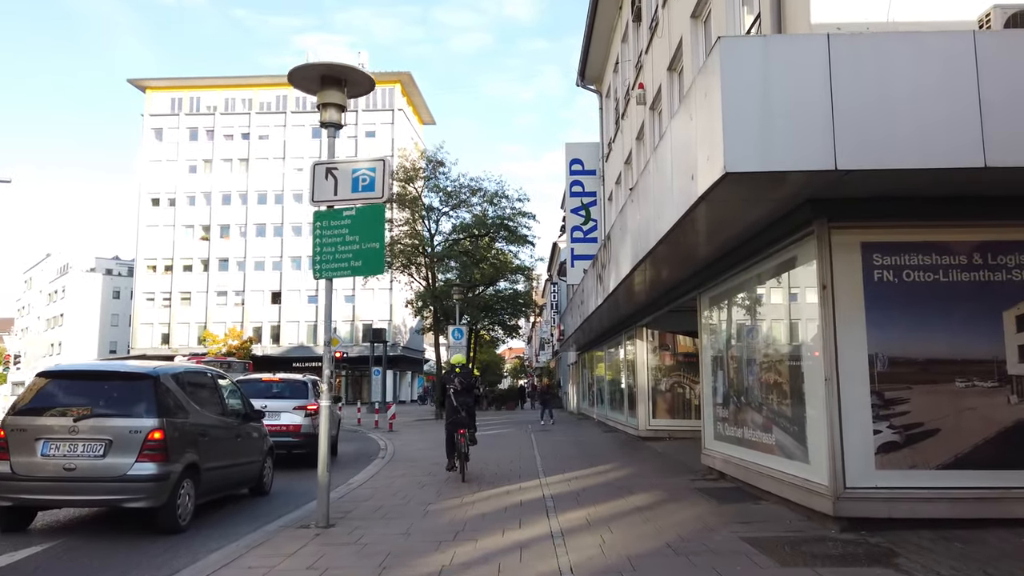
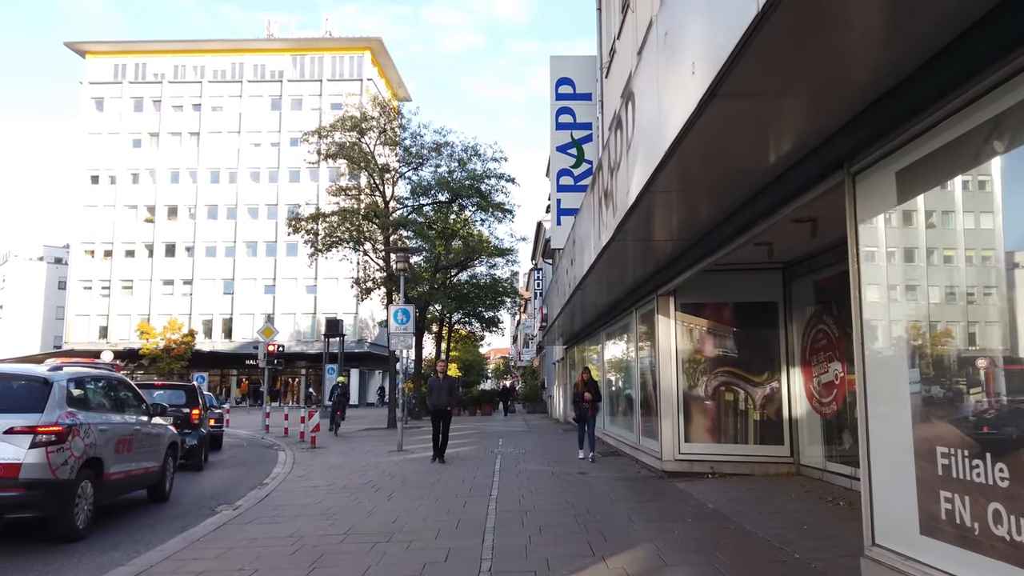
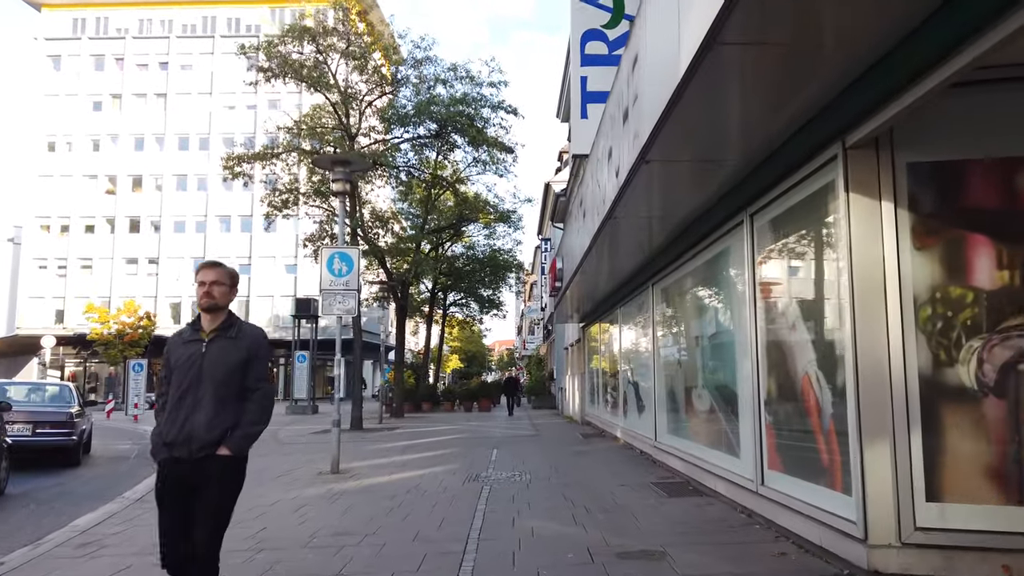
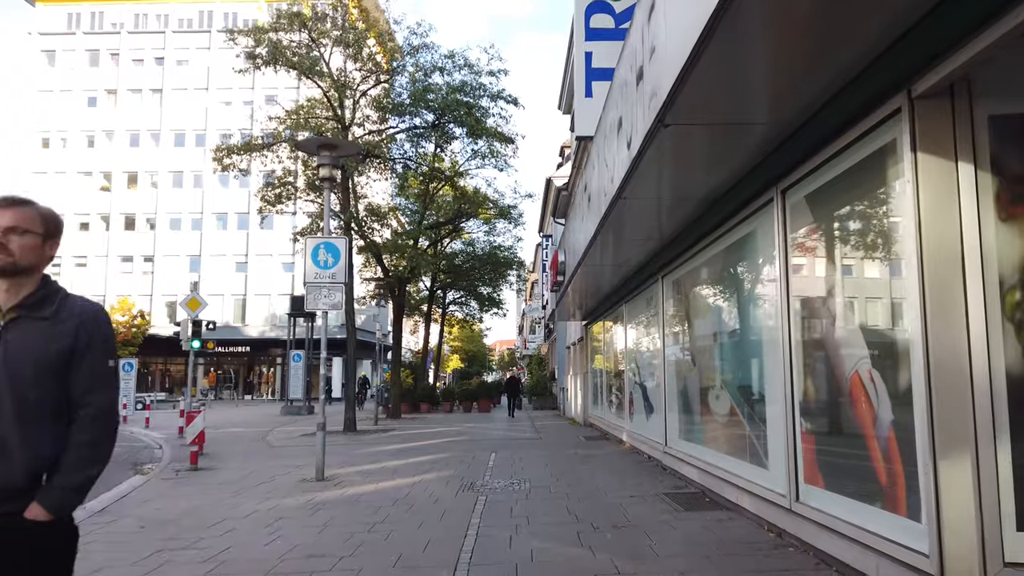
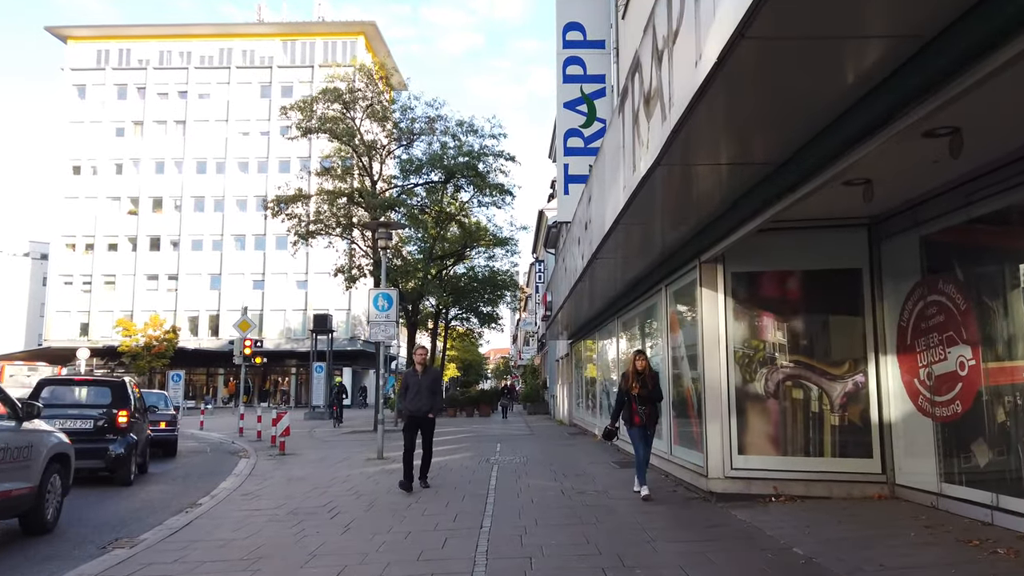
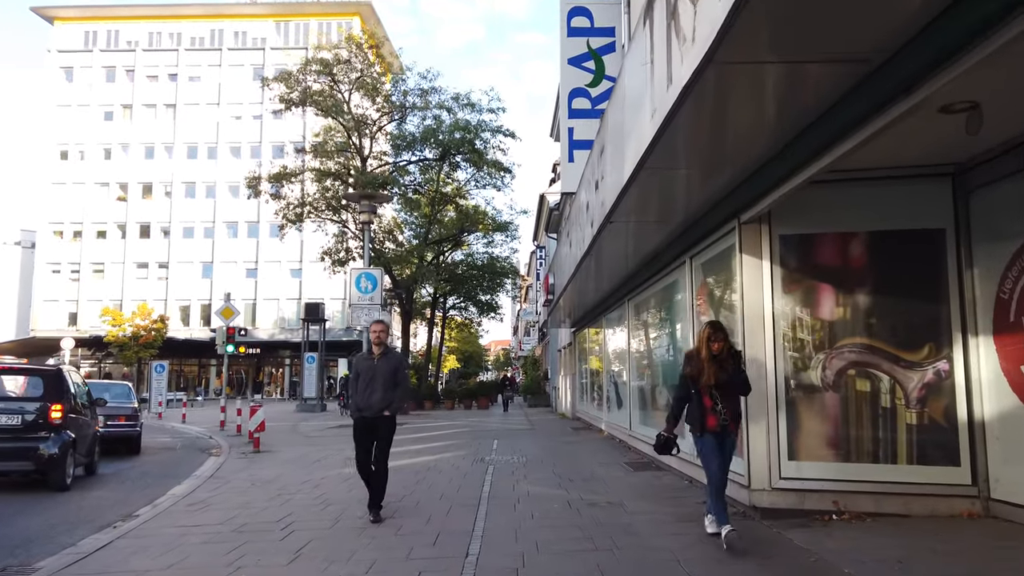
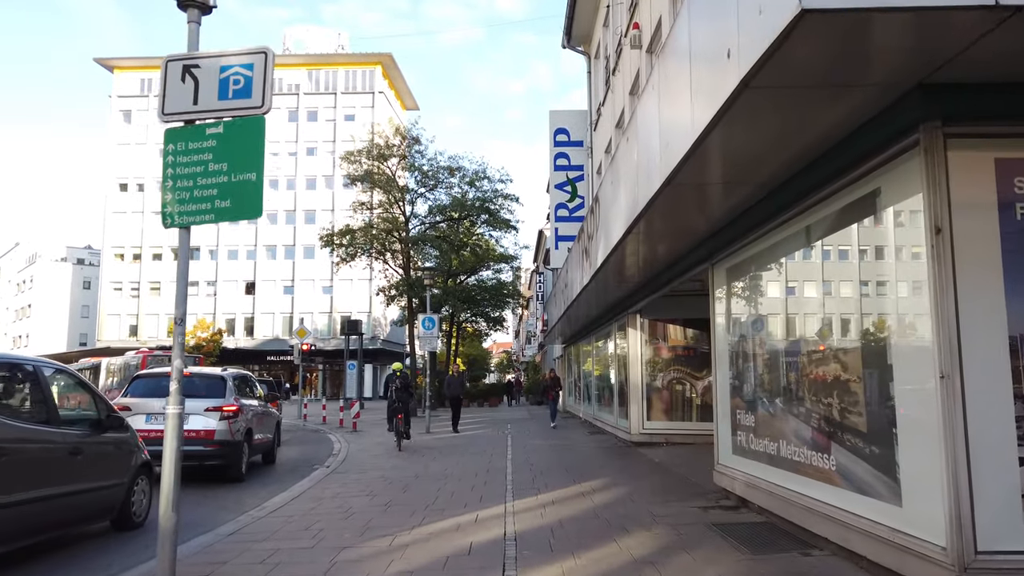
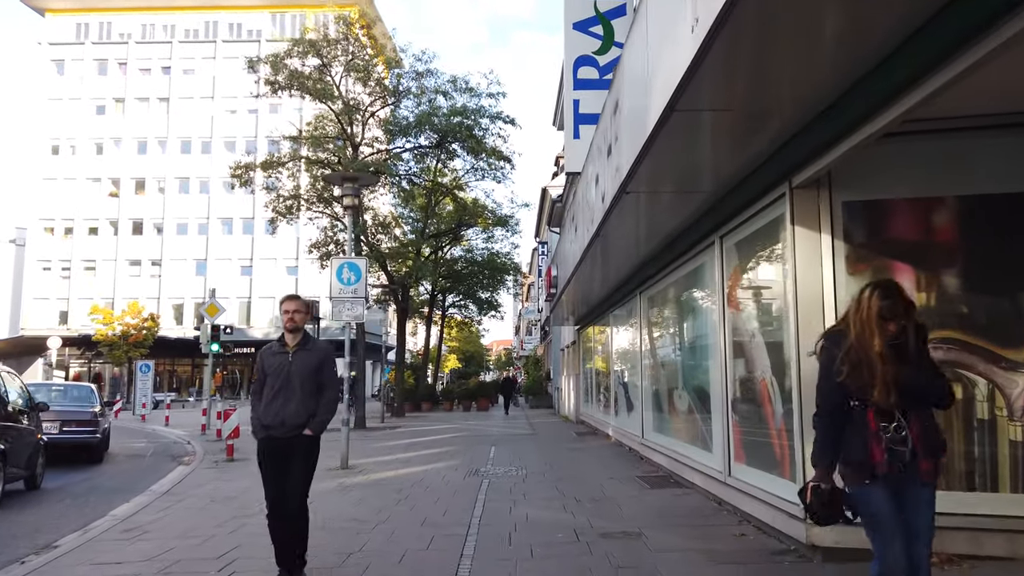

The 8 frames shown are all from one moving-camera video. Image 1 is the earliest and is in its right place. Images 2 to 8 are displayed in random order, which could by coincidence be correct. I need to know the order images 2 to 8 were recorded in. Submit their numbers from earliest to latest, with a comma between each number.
7, 2, 5, 6, 8, 3, 4
